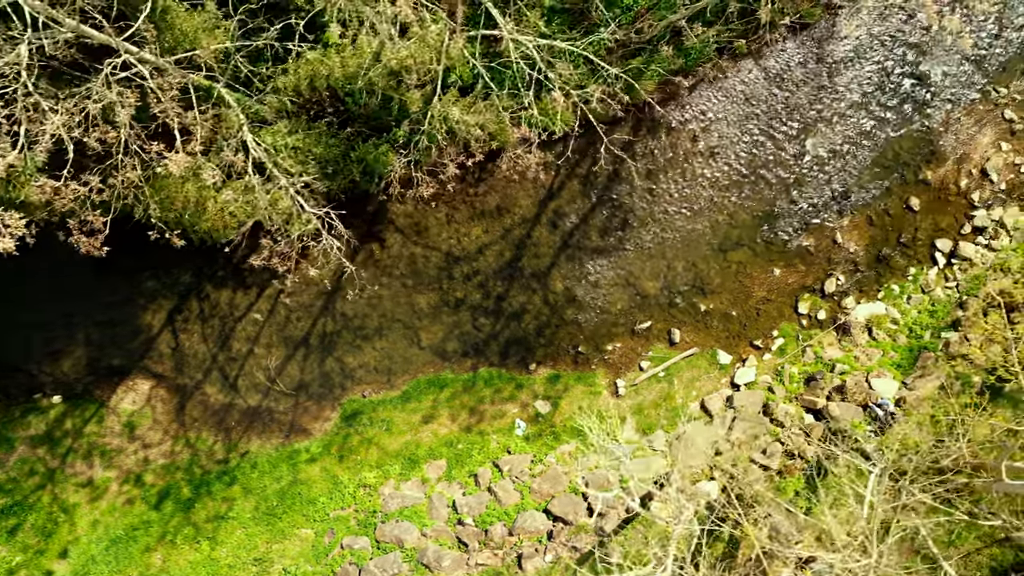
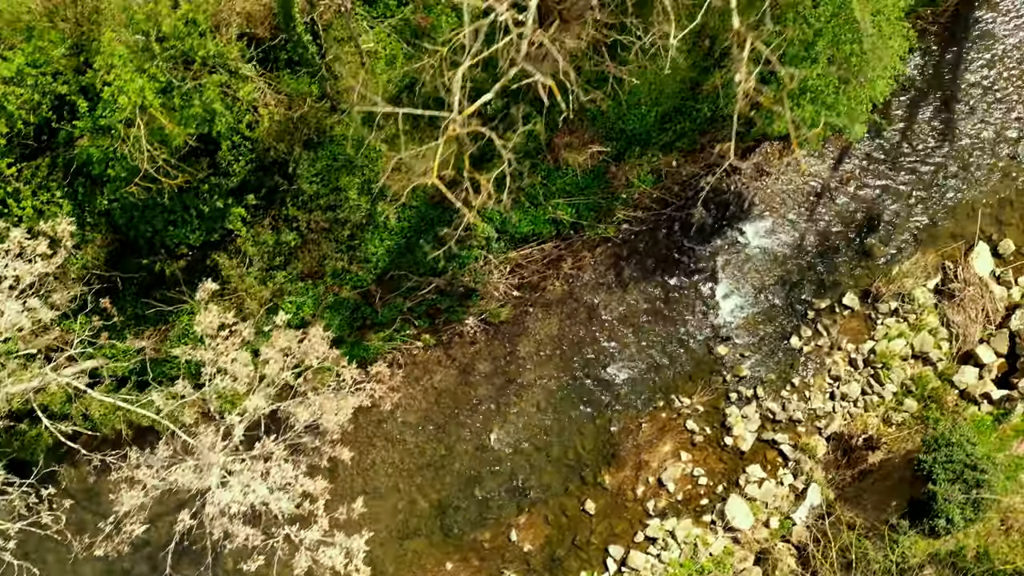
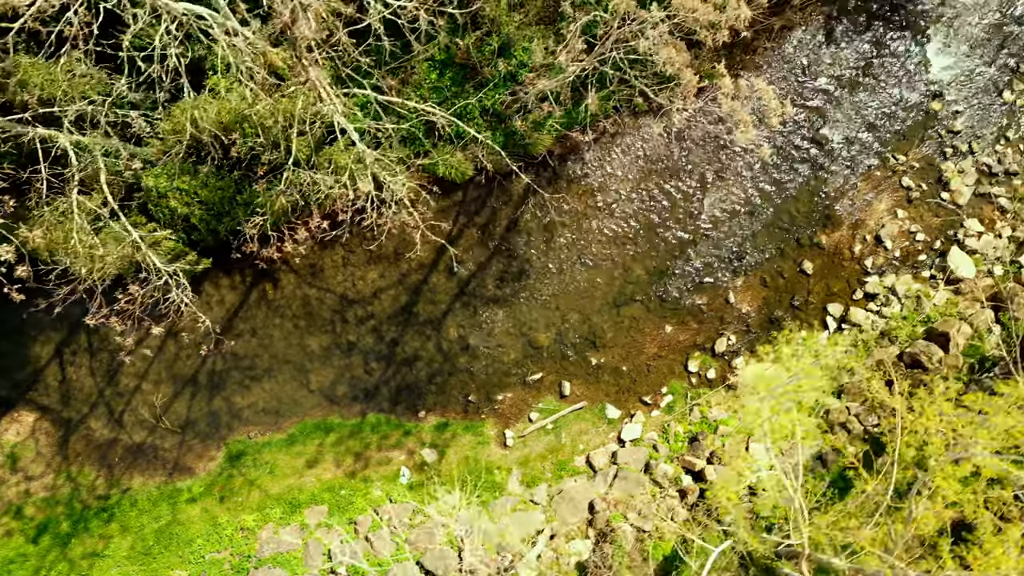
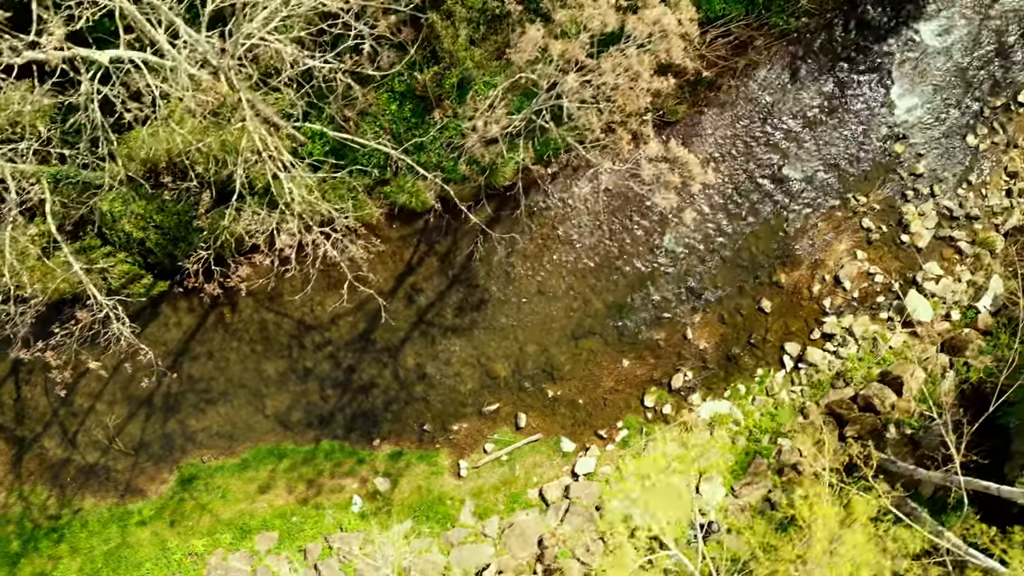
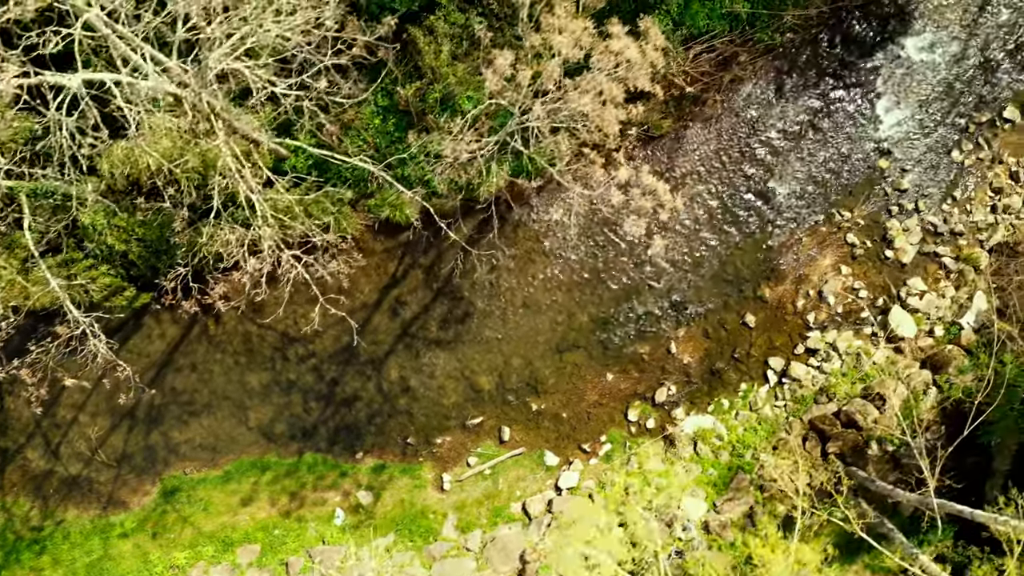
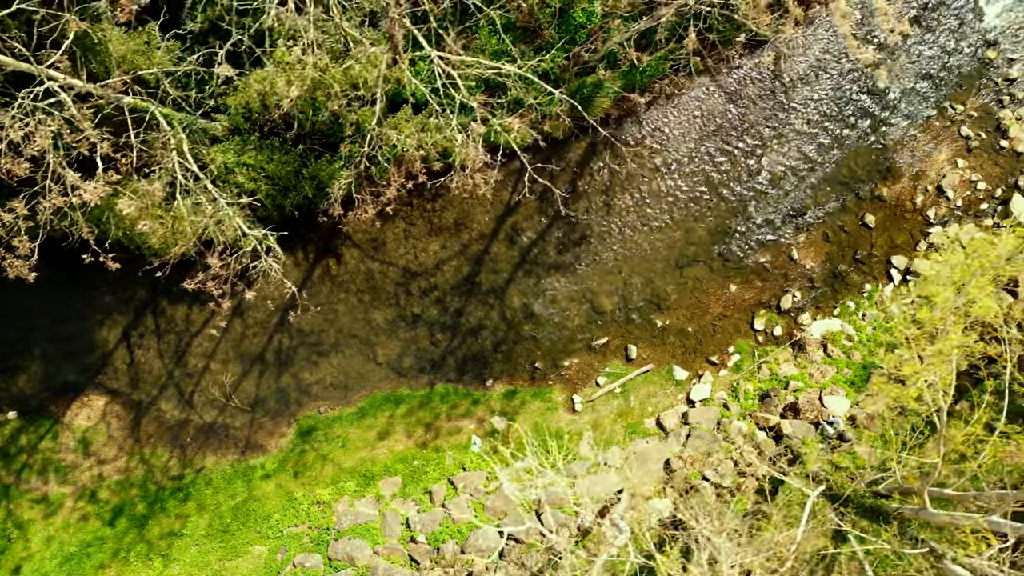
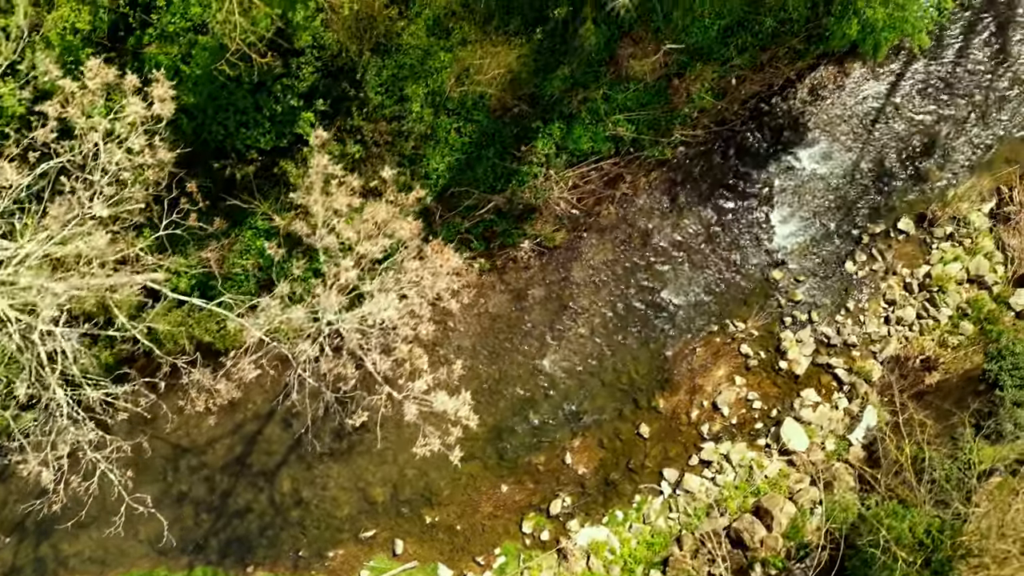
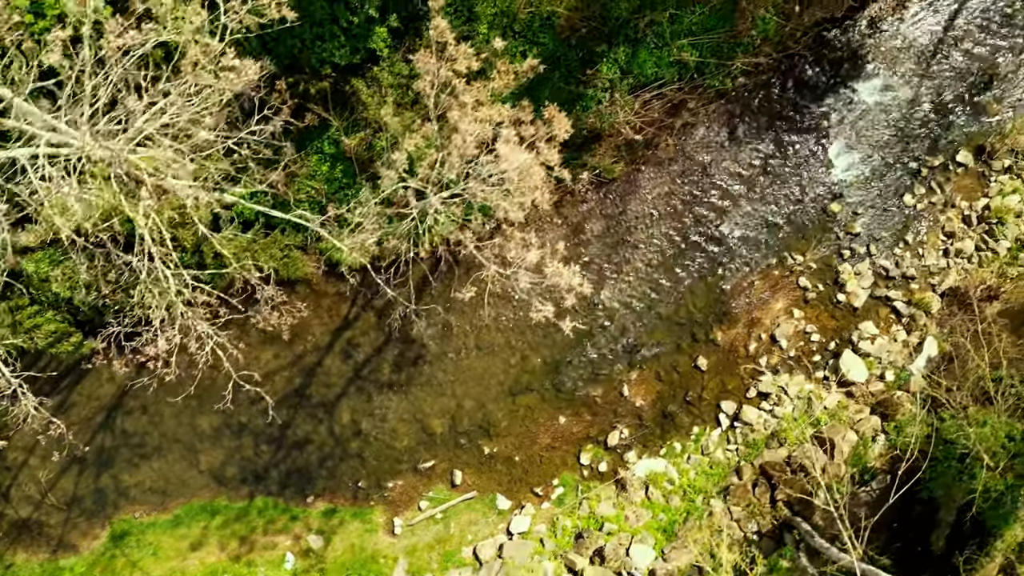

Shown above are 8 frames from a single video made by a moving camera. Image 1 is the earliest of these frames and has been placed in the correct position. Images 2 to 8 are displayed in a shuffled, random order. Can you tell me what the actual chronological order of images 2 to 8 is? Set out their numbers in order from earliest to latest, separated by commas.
6, 3, 4, 5, 8, 7, 2
